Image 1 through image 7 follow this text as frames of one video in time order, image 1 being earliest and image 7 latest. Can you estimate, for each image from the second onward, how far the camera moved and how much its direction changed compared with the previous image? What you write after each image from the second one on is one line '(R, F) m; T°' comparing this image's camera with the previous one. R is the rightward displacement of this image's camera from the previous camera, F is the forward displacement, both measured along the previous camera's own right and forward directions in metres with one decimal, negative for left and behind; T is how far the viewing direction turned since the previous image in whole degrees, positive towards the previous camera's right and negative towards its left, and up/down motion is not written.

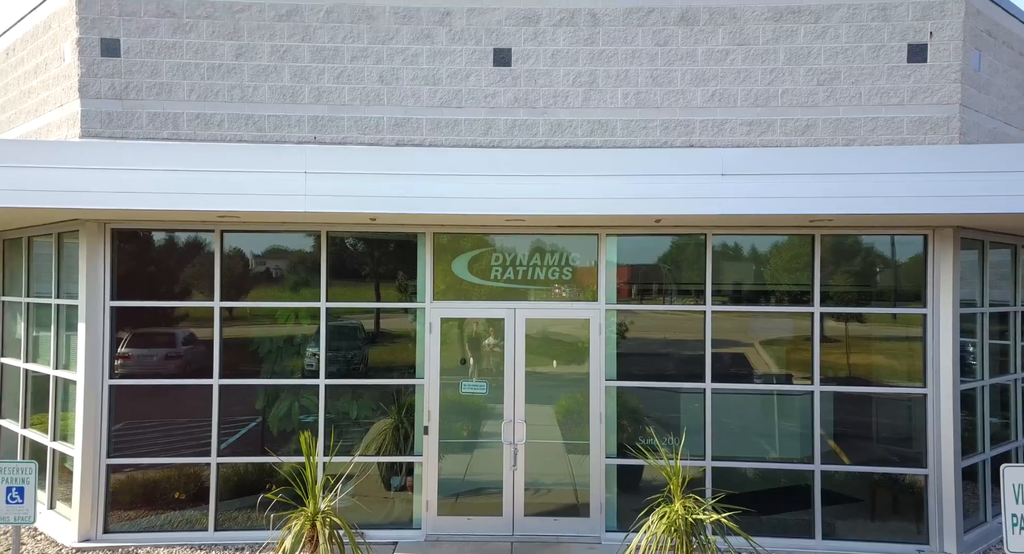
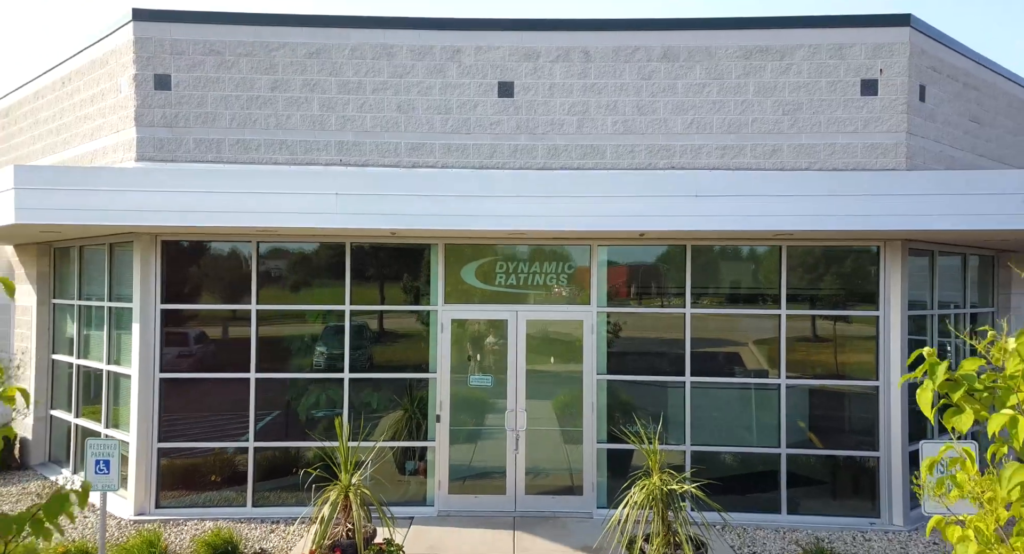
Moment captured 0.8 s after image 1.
(0.0, -1.2) m; 0°
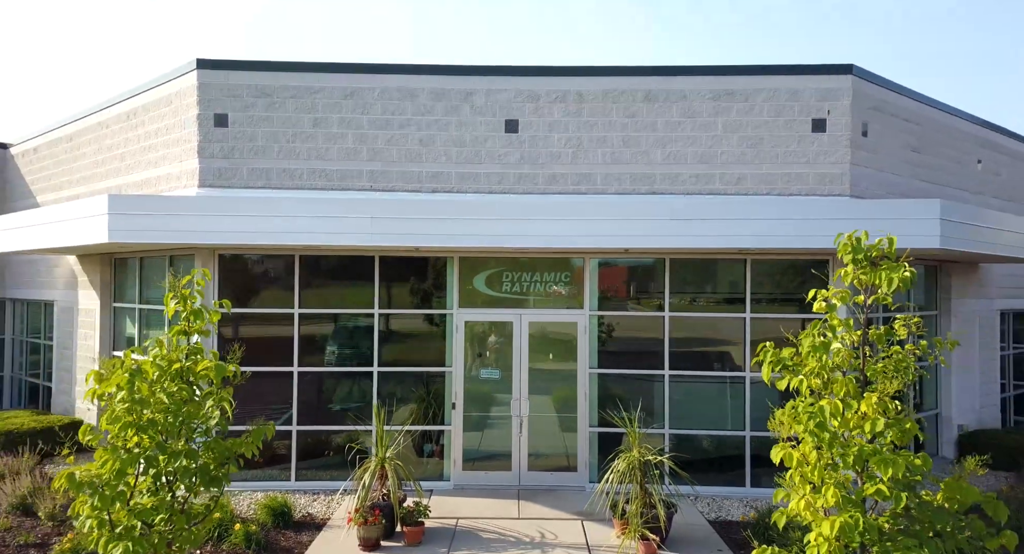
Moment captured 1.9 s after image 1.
(-0.1, -1.8) m; 0°
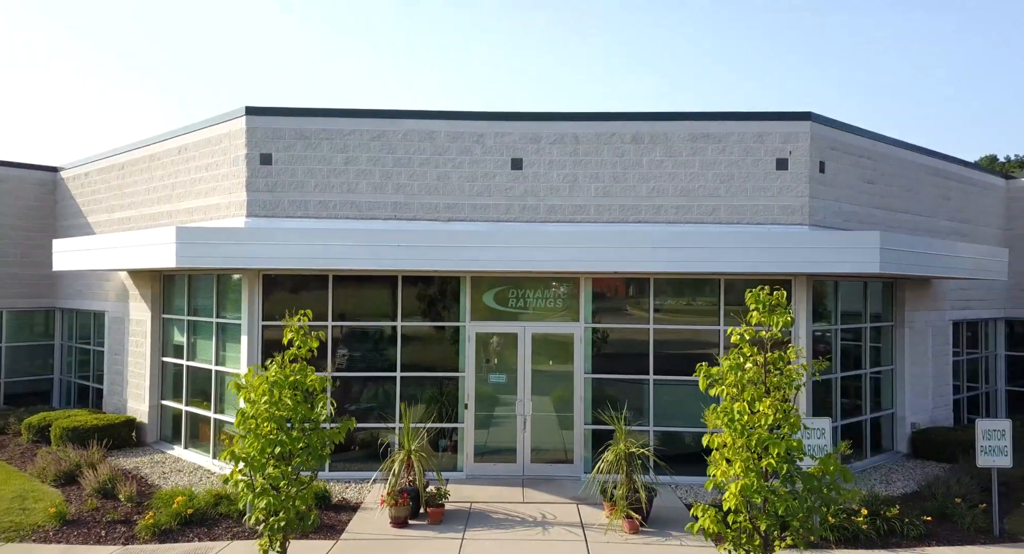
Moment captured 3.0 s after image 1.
(-0.1, -1.8) m; 0°
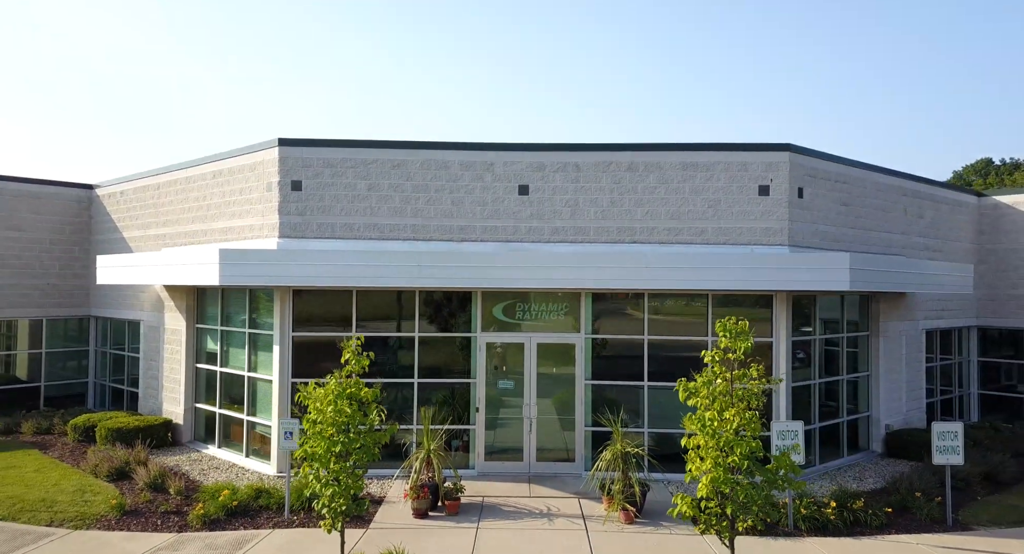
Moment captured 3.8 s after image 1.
(-0.1, -1.4) m; 0°
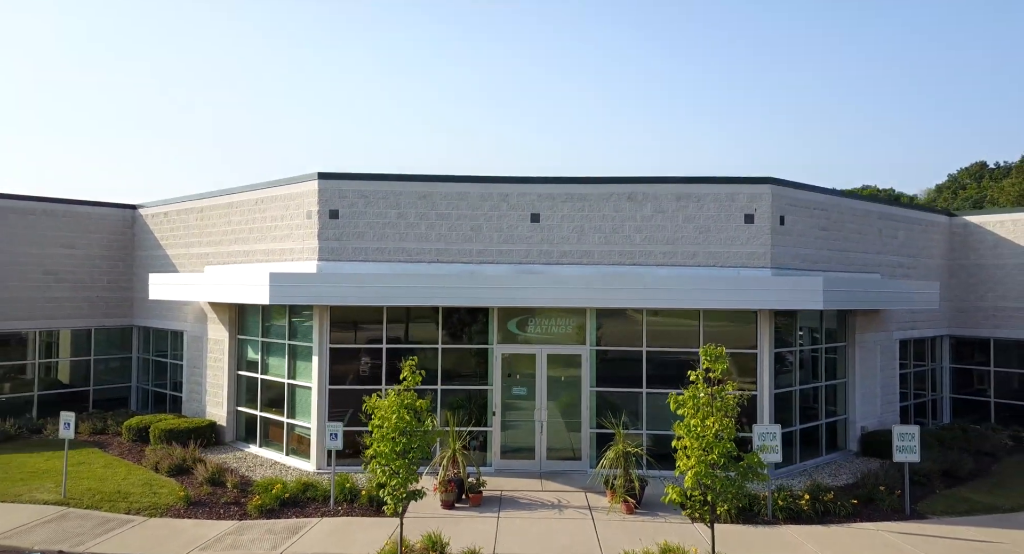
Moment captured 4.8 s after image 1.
(-0.3, -1.8) m; 0°
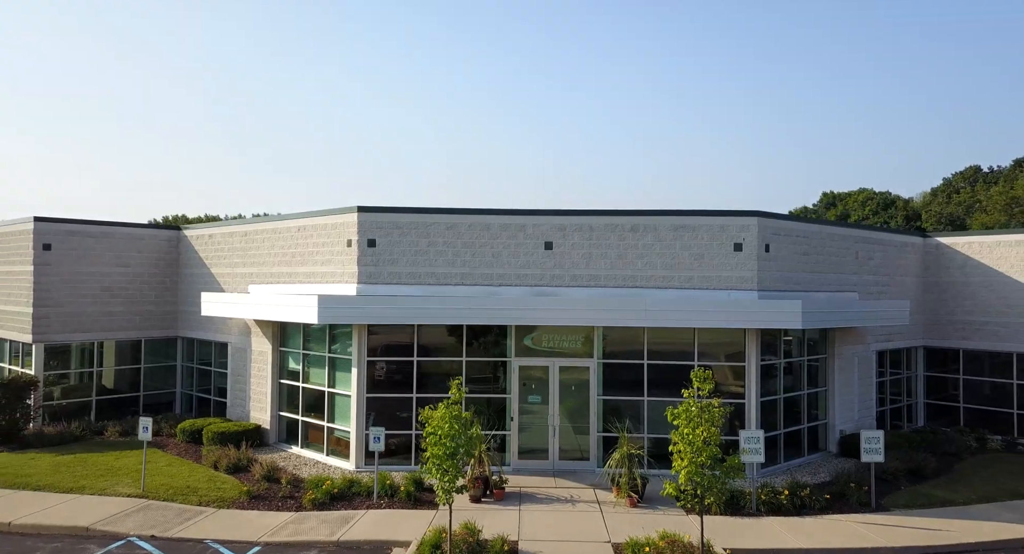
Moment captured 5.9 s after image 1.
(-0.4, -2.2) m; 0°
